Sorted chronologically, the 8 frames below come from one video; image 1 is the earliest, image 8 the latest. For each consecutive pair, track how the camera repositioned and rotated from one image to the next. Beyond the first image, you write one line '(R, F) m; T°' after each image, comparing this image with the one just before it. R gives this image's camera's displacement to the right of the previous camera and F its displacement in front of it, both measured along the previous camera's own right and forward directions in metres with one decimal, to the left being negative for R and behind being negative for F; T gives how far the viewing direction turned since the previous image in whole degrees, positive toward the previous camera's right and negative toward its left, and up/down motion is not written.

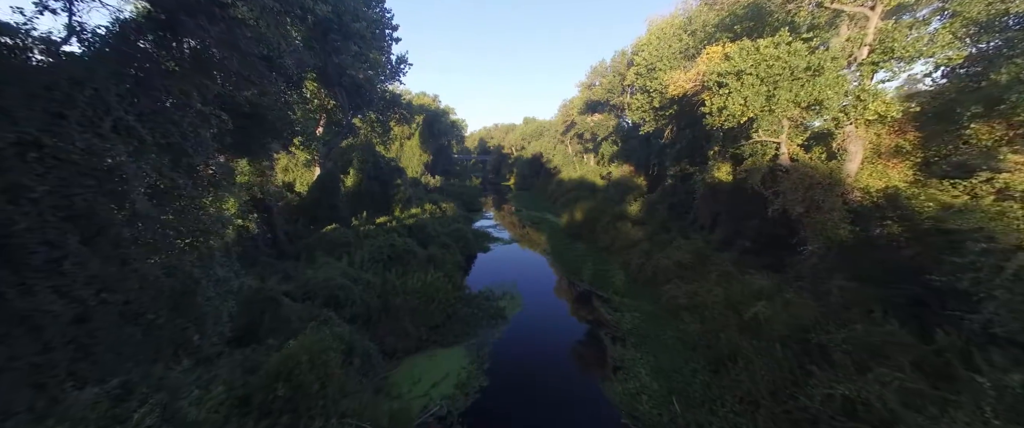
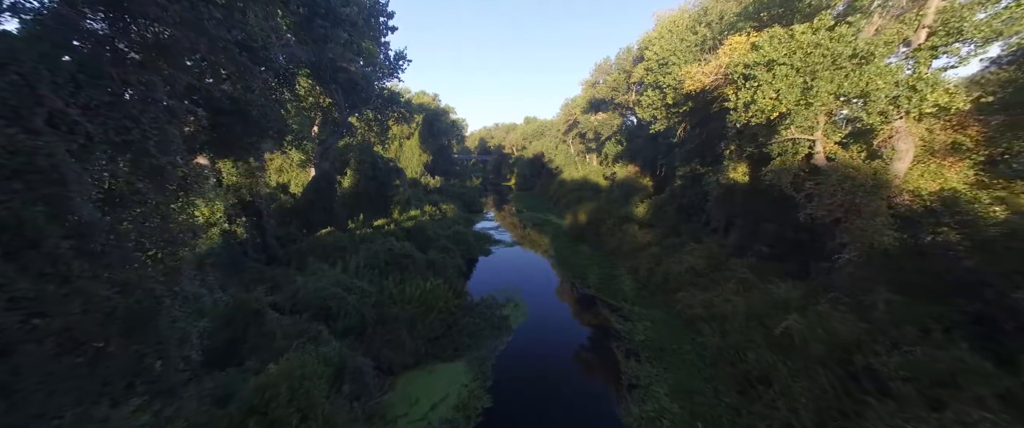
(-0.1, +0.7) m; 0°
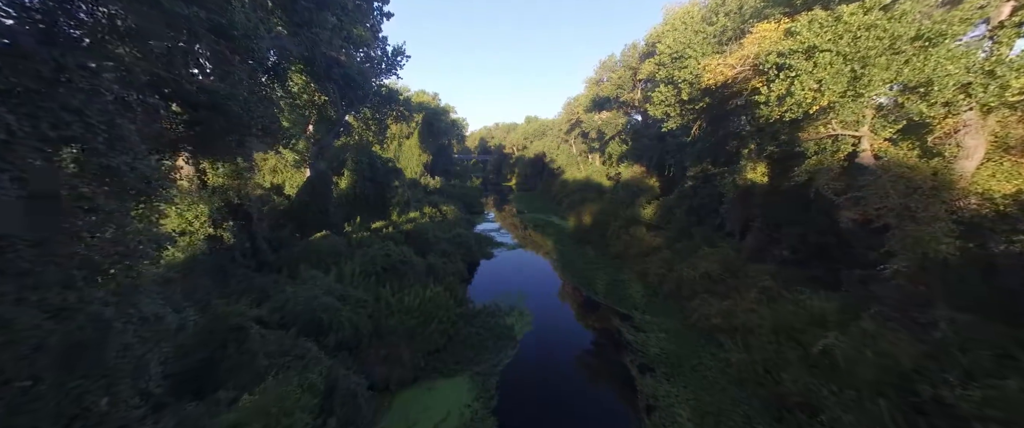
(-0.1, +0.8) m; 0°
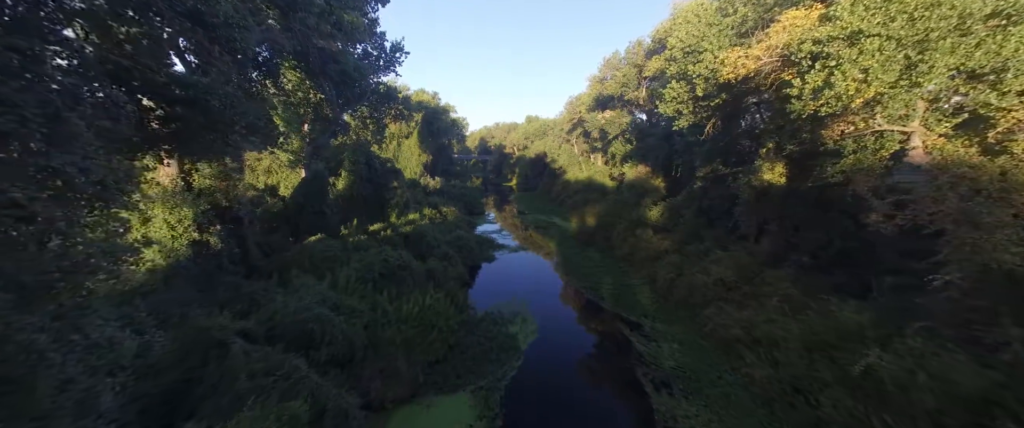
(-0.1, +0.7) m; 0°
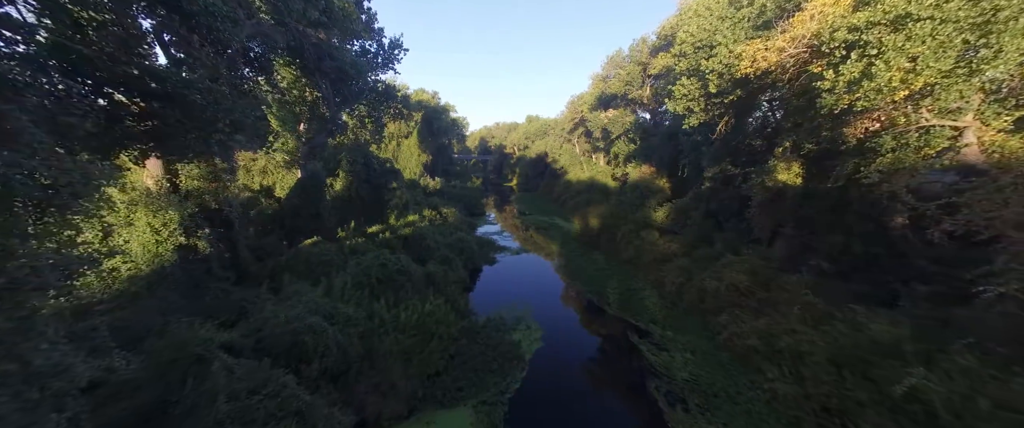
(-0.1, +0.5) m; 0°
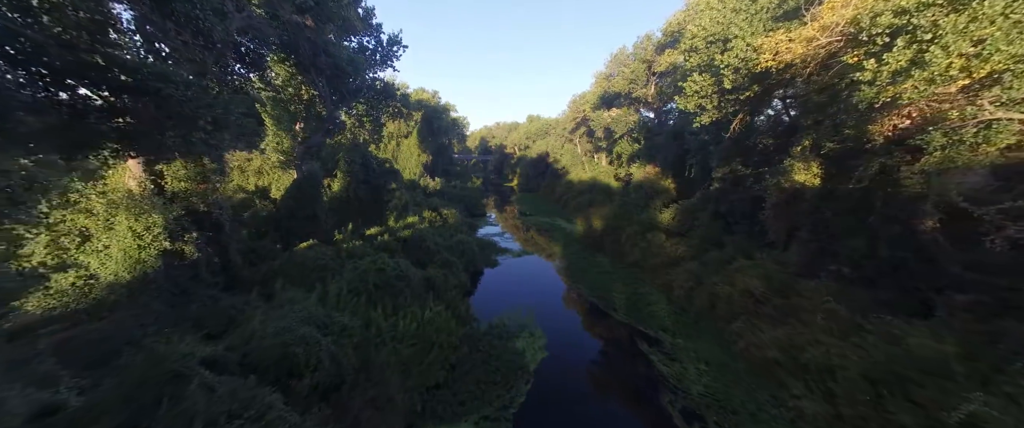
(-0.1, +0.6) m; 0°
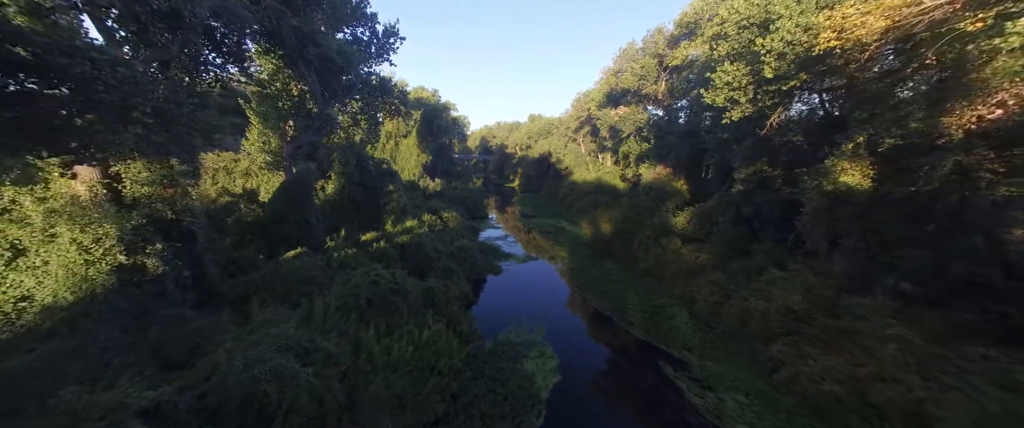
(-0.2, +1.3) m; 0°
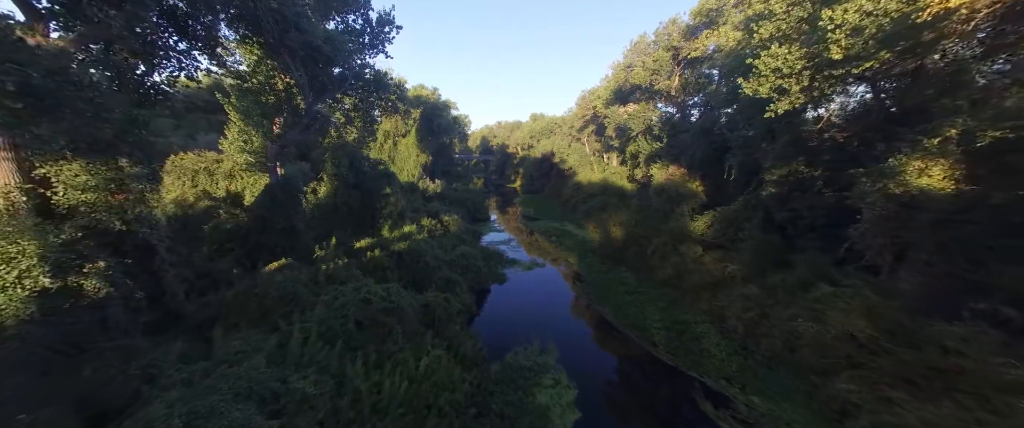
(-0.3, +1.5) m; 0°
